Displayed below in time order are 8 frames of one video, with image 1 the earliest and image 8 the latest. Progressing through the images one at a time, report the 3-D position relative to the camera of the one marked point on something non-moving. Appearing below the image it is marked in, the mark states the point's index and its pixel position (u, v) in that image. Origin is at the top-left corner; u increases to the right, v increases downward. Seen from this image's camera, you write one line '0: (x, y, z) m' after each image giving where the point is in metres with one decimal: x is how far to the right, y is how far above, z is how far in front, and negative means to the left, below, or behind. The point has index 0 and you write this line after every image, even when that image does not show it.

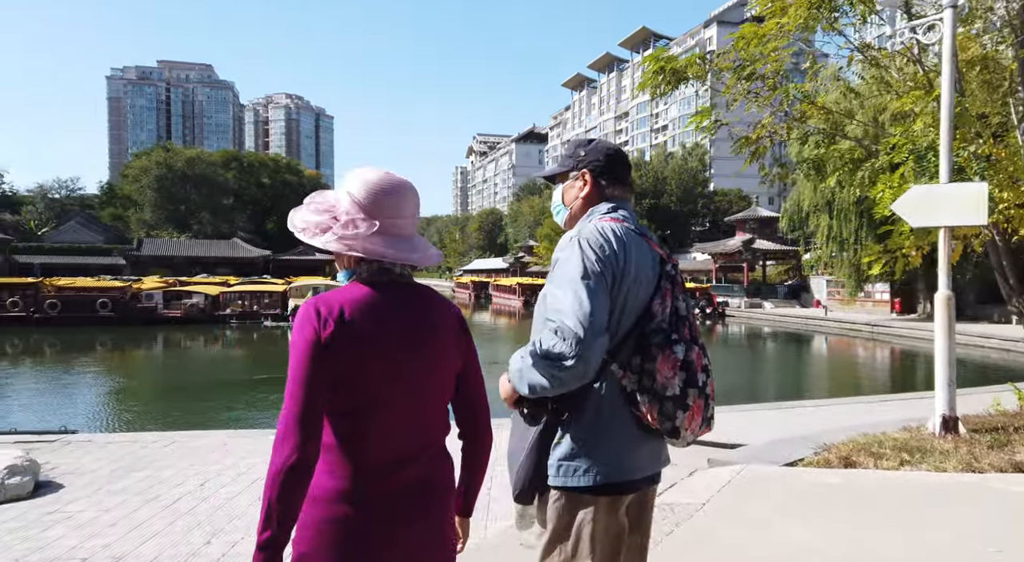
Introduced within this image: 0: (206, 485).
0: (-2.1, -1.5, +5.9) m
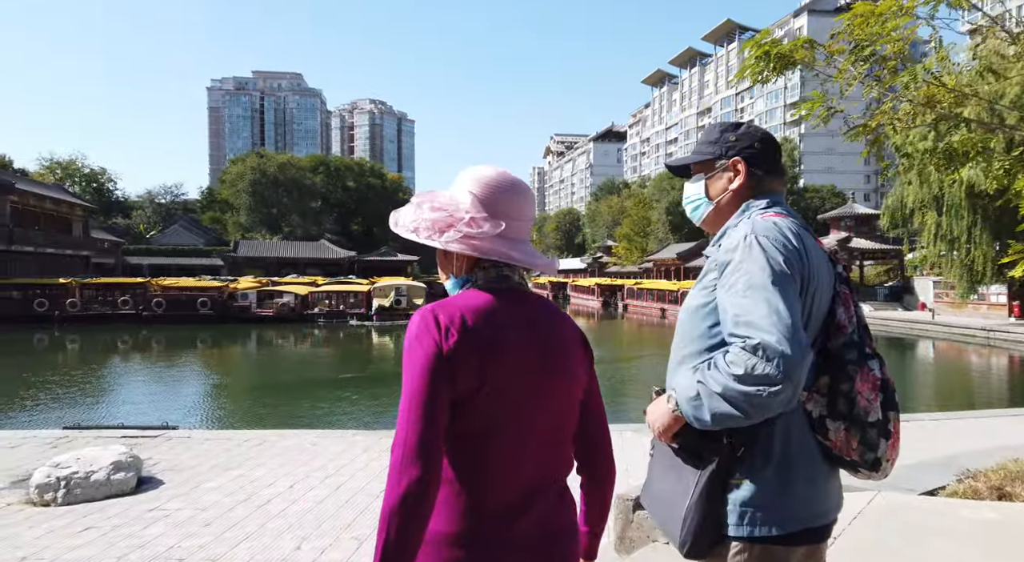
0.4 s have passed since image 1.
0: (-1.5, -1.5, +6.0) m
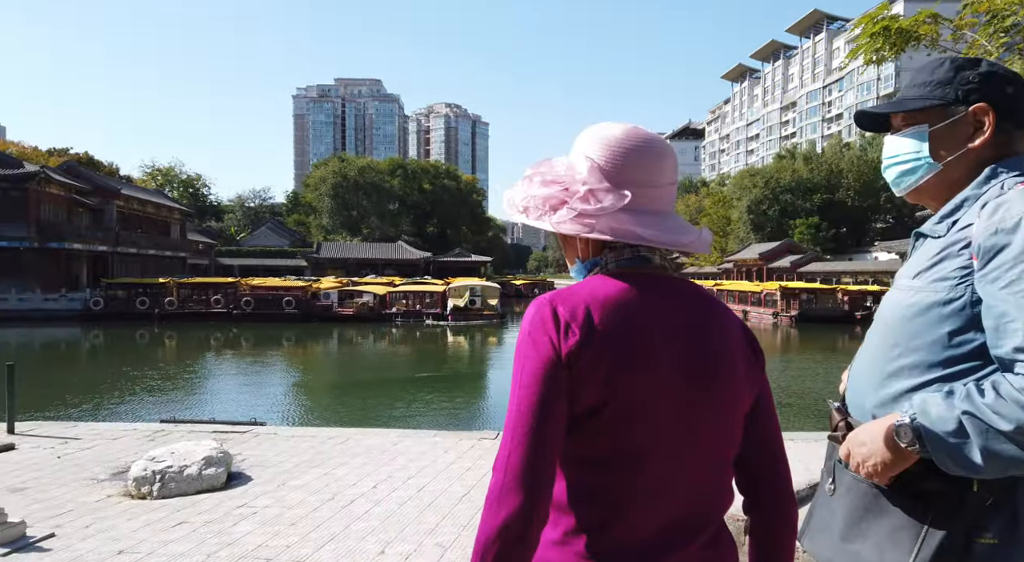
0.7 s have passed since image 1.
0: (-0.9, -1.5, +6.0) m
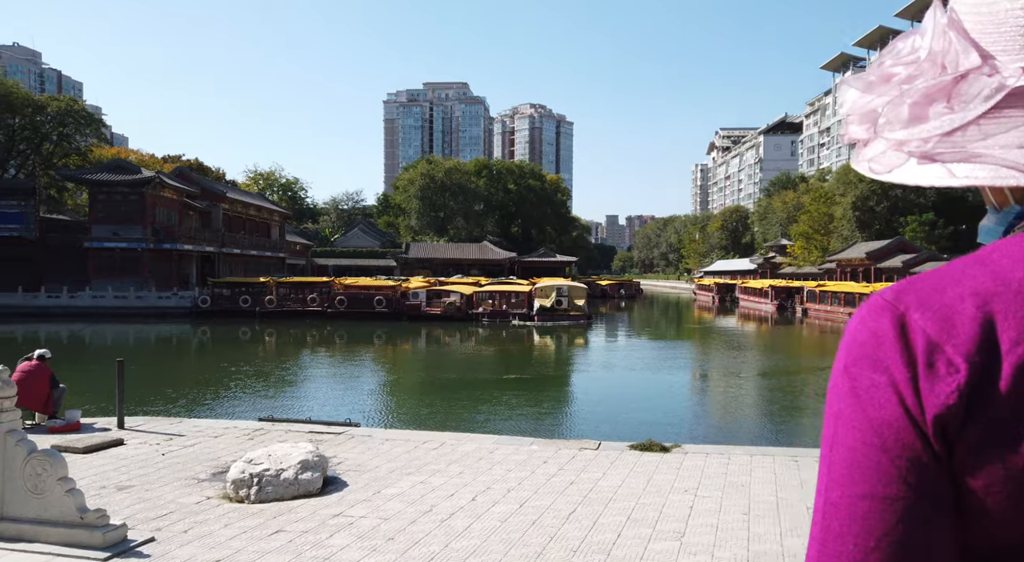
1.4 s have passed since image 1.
0: (-0.2, -1.5, +5.7) m
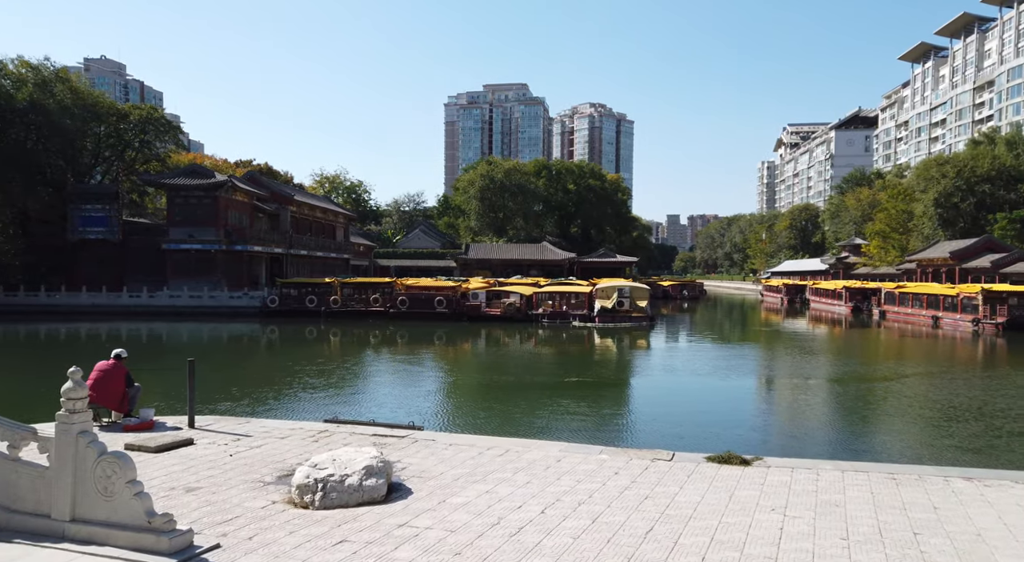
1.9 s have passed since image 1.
0: (+0.2, -1.5, +5.5) m
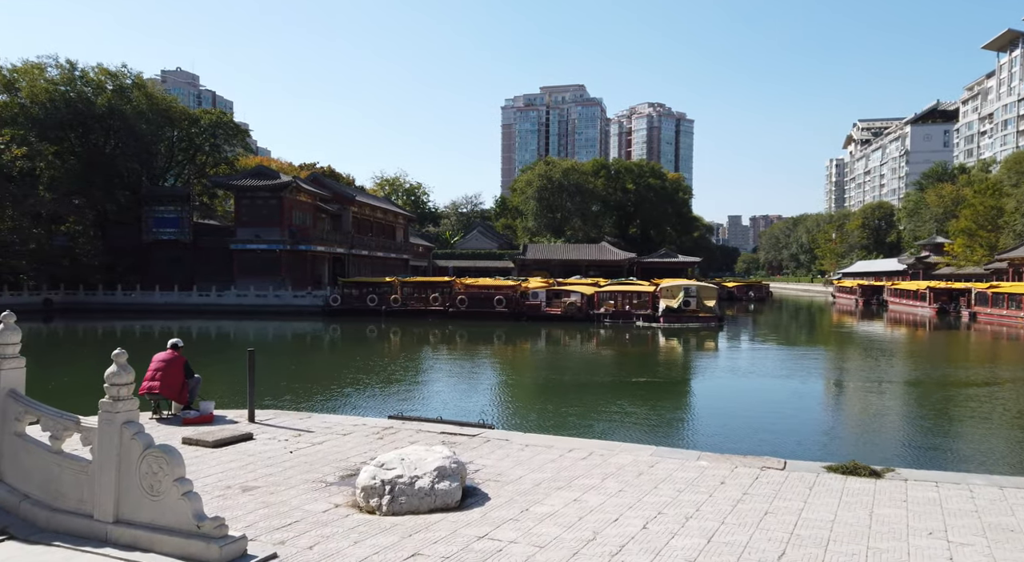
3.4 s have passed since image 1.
0: (+0.8, -1.4, +4.7) m
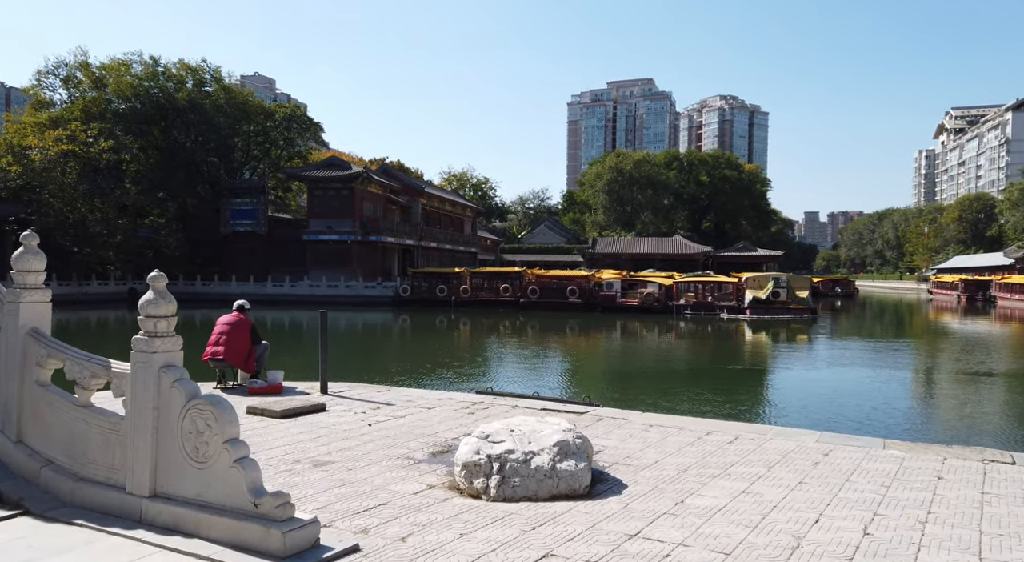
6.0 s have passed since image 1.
0: (+1.5, -1.0, +3.3) m
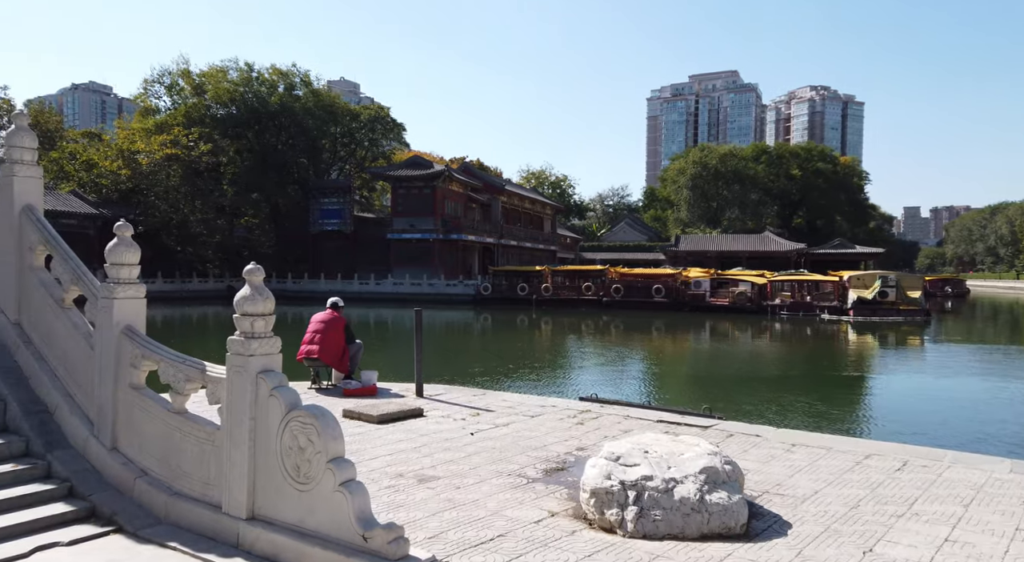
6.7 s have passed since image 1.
0: (+2.0, -1.0, +2.5) m
